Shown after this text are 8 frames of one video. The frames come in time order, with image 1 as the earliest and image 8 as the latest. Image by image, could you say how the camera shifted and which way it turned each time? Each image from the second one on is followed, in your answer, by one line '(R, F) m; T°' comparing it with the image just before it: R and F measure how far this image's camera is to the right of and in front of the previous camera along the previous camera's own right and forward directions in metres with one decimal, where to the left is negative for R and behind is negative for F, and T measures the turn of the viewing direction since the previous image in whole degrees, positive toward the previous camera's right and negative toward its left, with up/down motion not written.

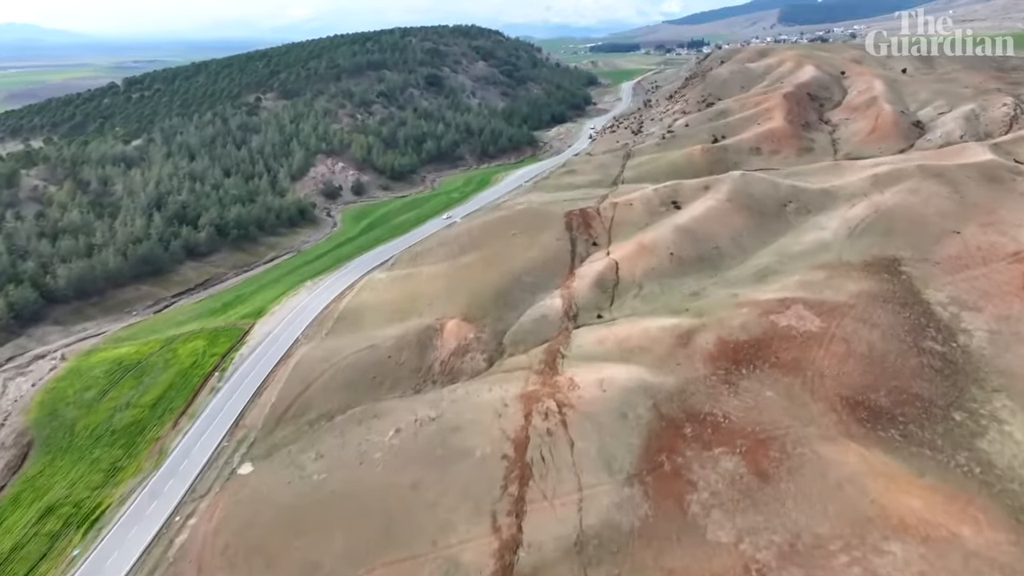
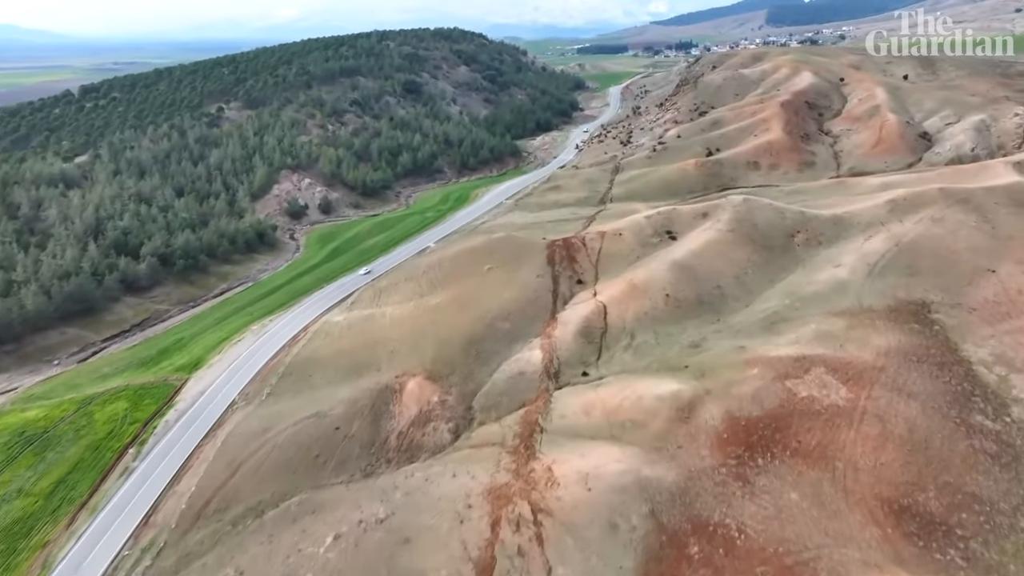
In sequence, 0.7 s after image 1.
(+0.9, +5.9) m; +1°
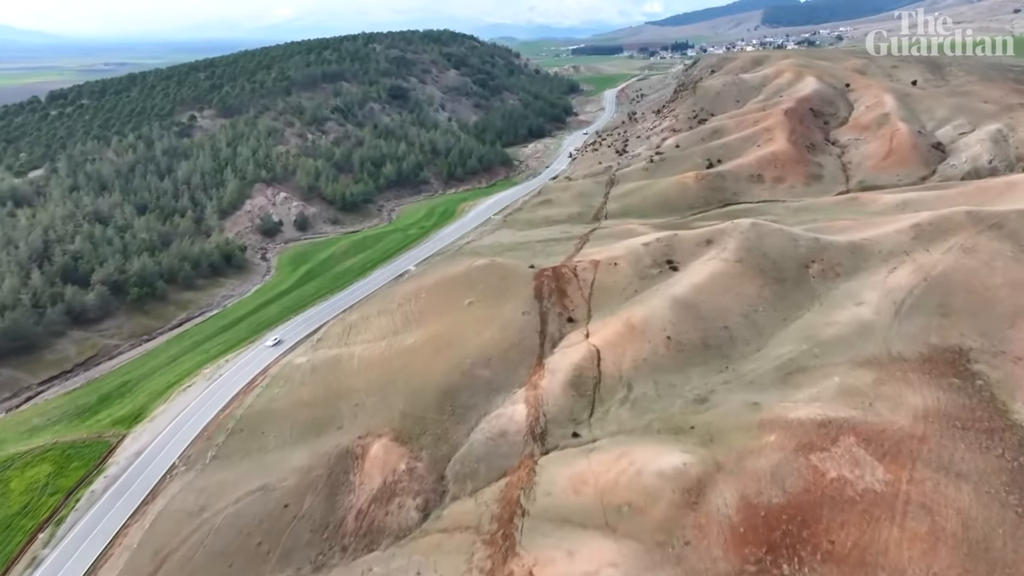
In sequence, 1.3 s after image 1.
(+0.7, +4.7) m; 0°
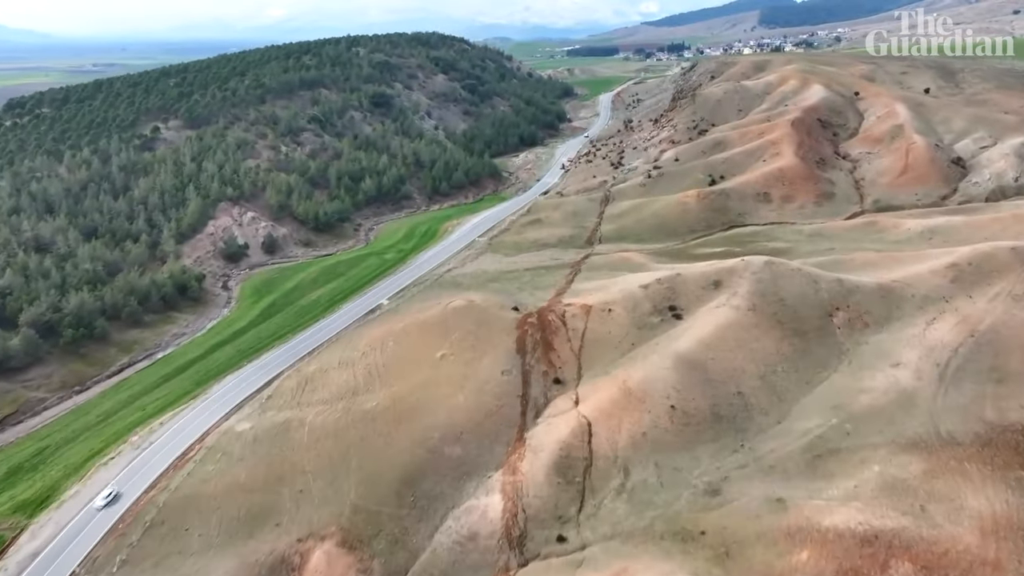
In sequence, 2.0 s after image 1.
(+0.9, +5.6) m; 0°
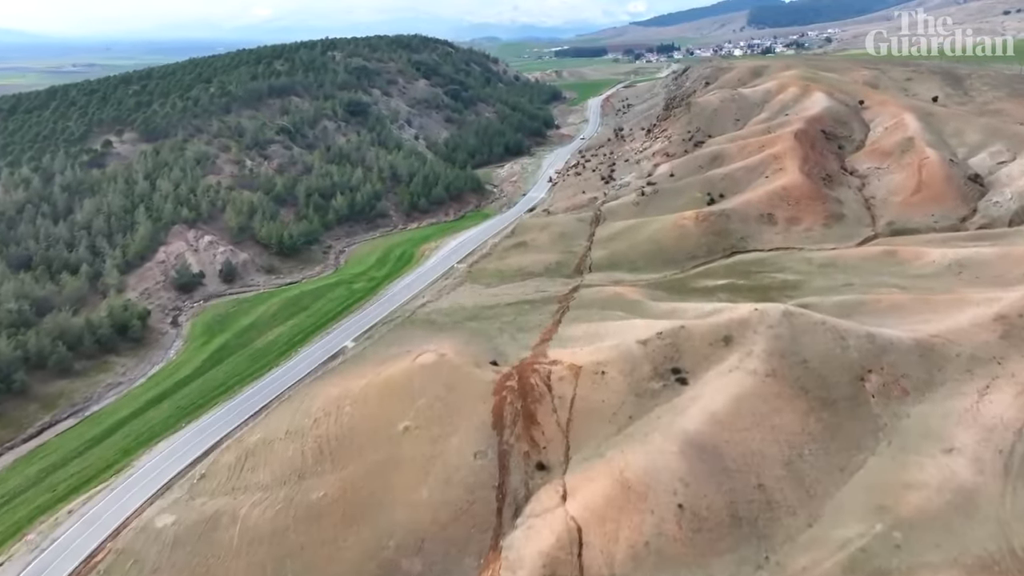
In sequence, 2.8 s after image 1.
(+0.6, +5.6) m; +1°
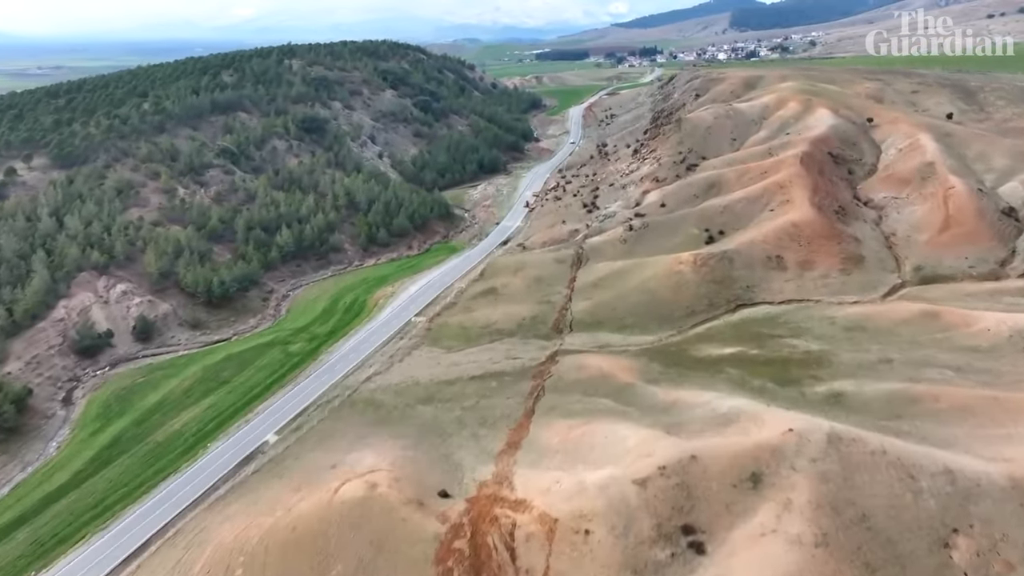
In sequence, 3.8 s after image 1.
(+1.2, +8.9) m; +1°
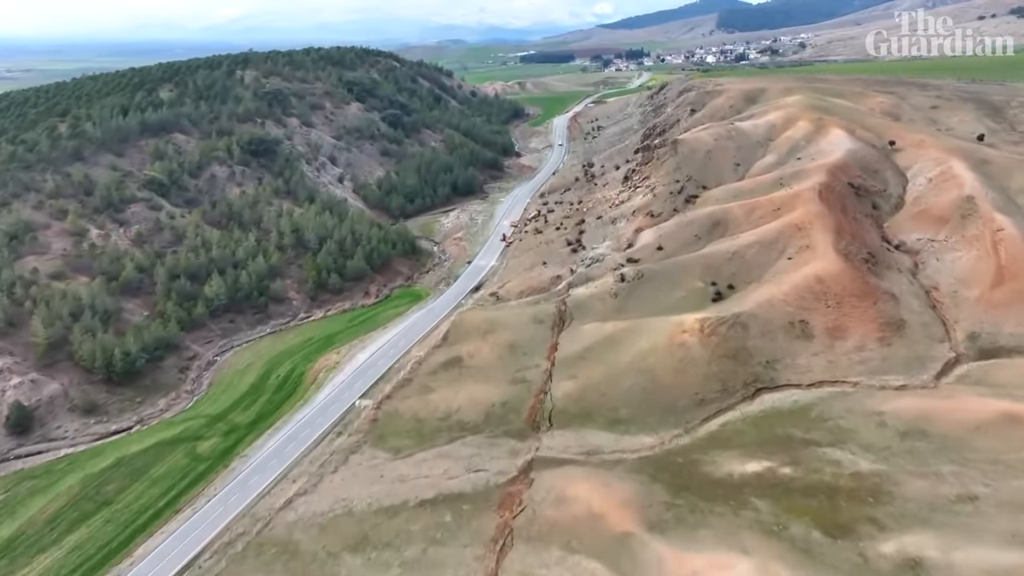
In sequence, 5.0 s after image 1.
(+1.3, +9.6) m; +1°
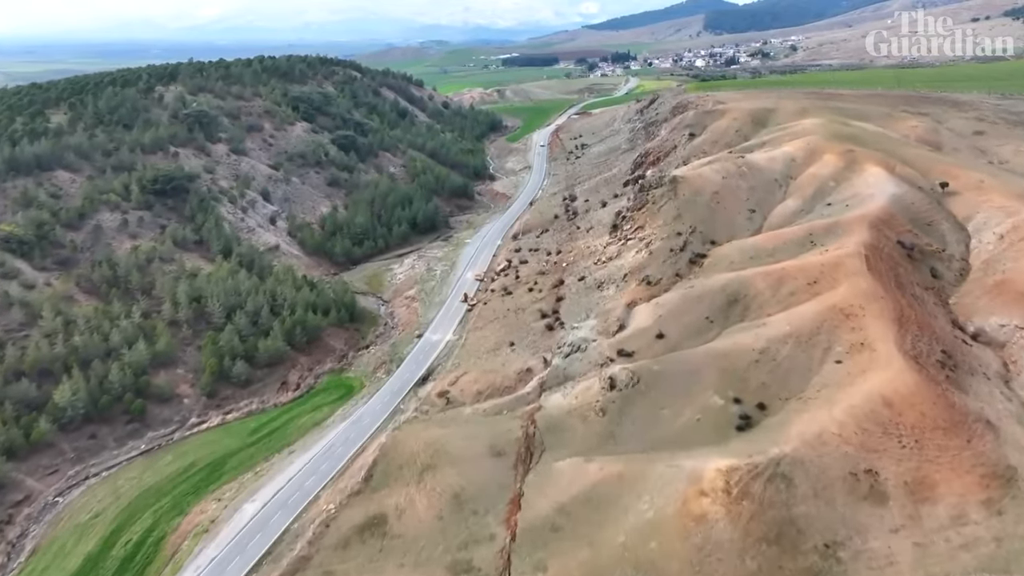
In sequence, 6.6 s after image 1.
(+2.0, +13.4) m; +1°
